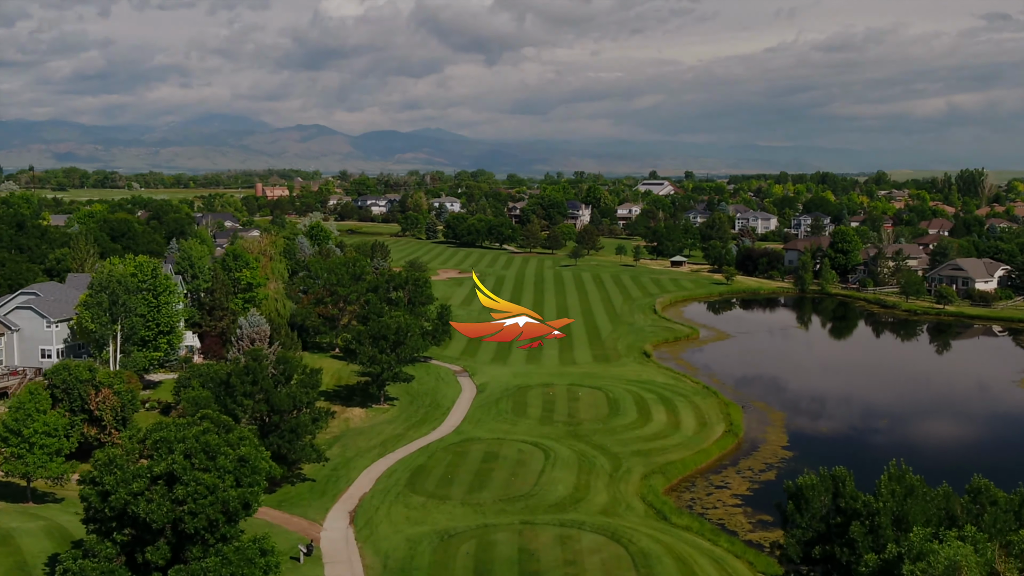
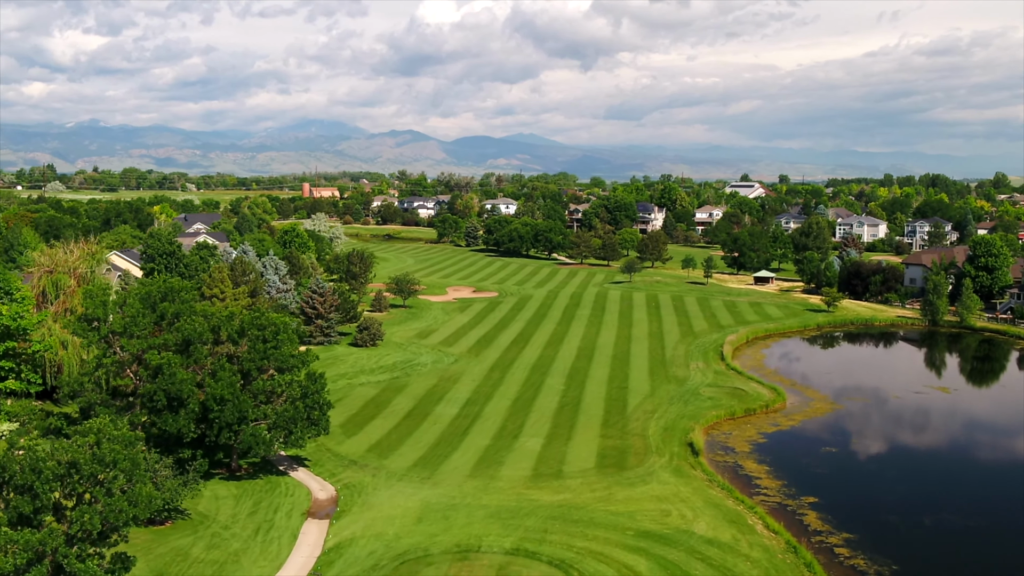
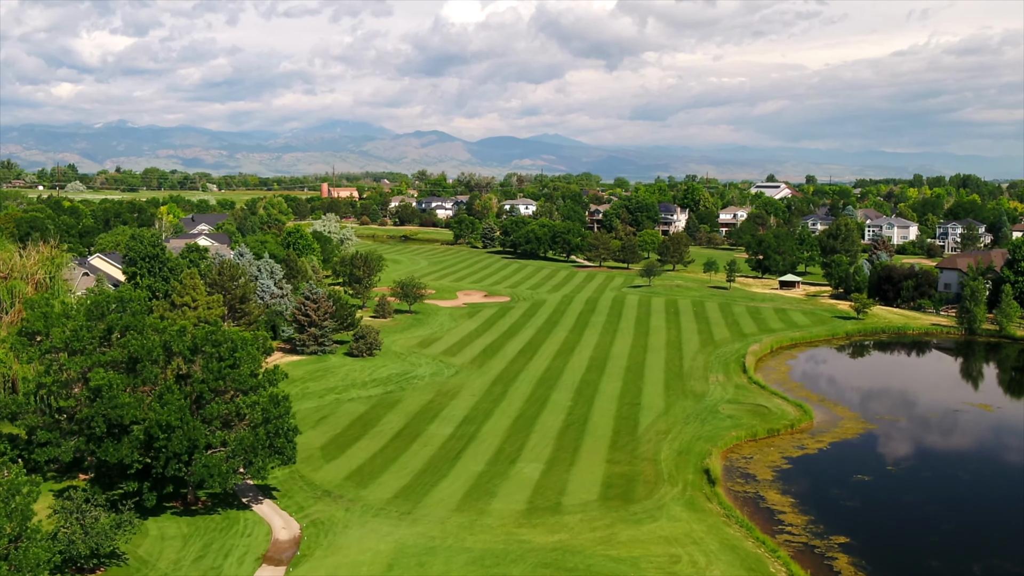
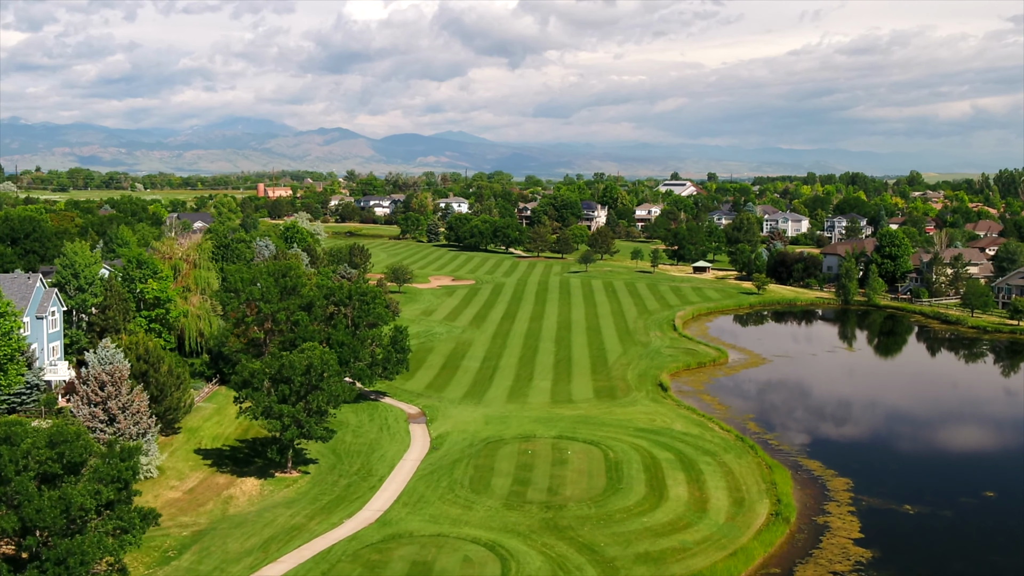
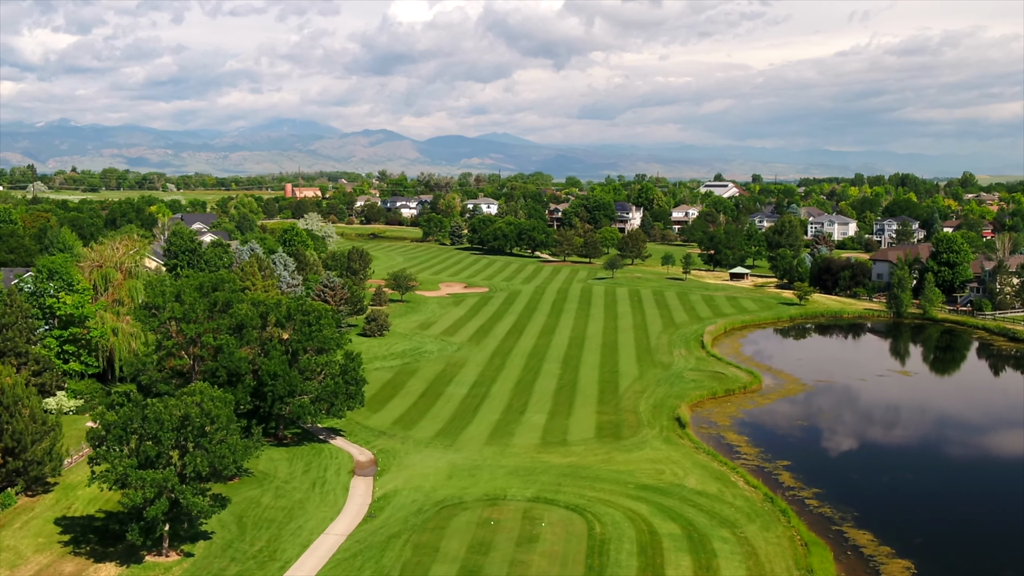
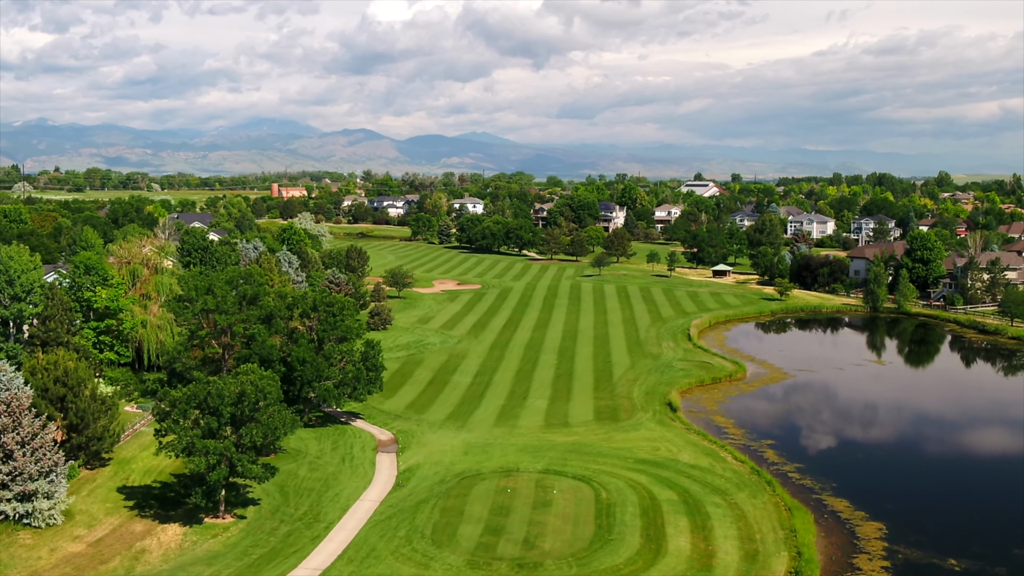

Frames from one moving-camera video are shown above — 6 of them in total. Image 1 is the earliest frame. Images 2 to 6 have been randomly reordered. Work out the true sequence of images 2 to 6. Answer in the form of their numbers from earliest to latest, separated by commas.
4, 6, 5, 2, 3
